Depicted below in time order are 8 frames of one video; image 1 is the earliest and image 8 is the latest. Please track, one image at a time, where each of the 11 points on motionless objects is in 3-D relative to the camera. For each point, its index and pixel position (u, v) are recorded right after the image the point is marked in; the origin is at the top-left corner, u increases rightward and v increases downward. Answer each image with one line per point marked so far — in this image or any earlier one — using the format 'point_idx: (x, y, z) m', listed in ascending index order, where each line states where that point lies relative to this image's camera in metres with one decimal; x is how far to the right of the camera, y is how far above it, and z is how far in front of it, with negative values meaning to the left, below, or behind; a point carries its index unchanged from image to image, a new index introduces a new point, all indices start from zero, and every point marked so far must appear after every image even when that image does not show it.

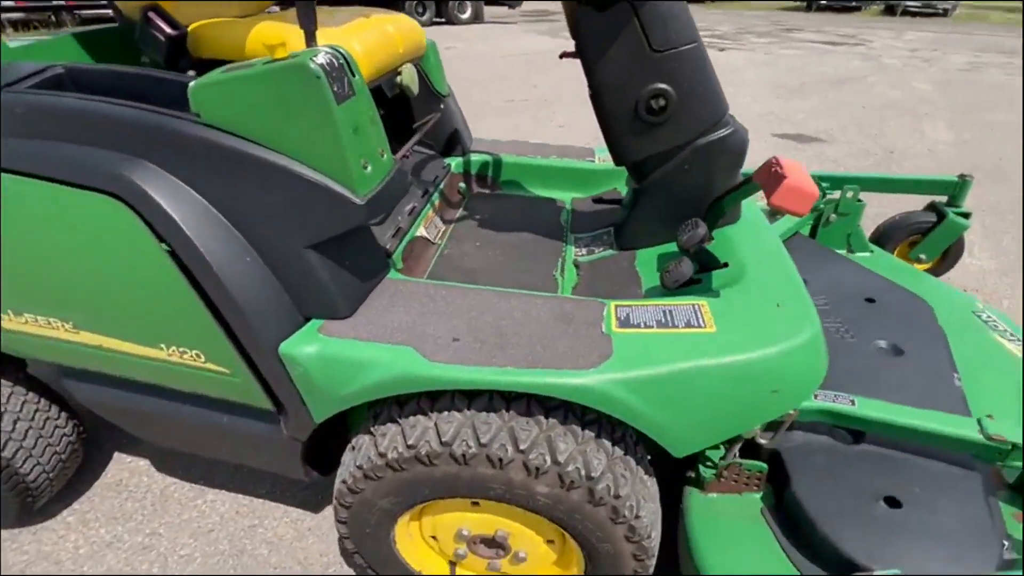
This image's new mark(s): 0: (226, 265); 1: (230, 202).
0: (-0.5, 0.0, +0.9) m
1: (-0.5, +0.2, +0.9) m
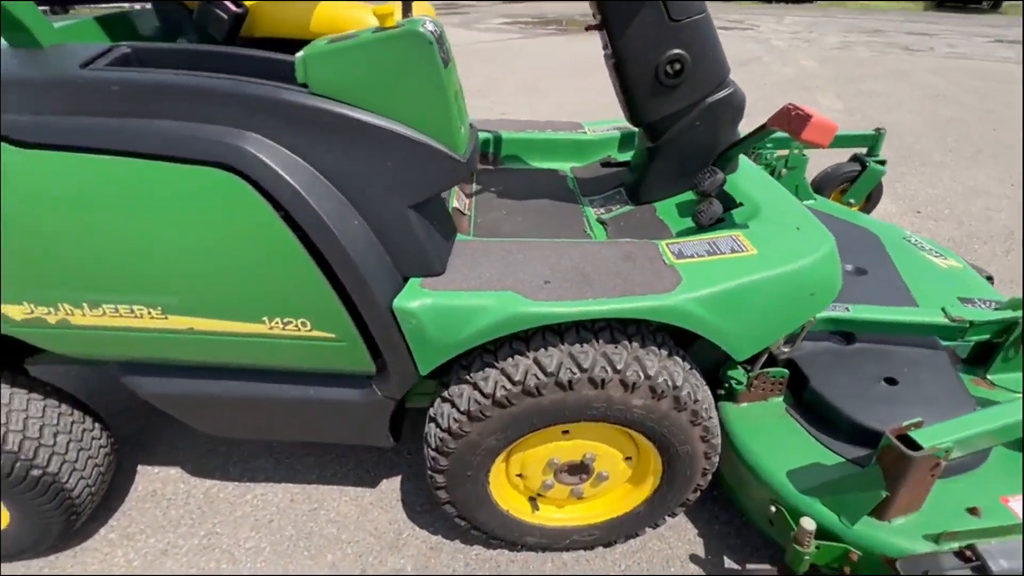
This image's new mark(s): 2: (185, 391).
0: (-0.3, +0.1, +1.0) m
1: (-0.3, +0.2, +0.9) m
2: (-0.8, -0.3, +1.2) m
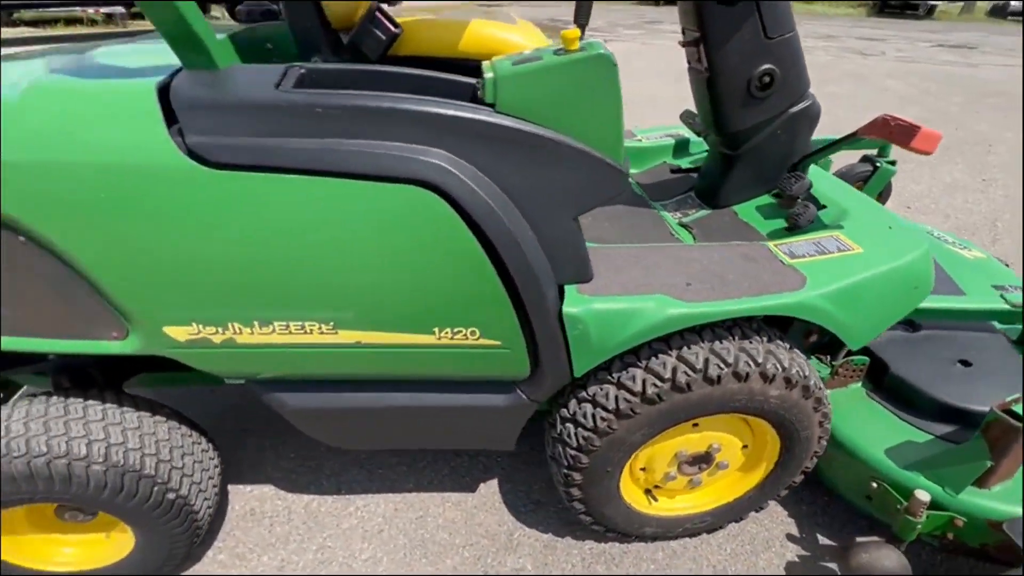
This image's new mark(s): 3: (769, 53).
0: (0.0, +0.1, +1.0) m
1: (0.0, +0.2, +1.0) m
2: (-0.5, -0.3, +1.2) m
3: (+0.8, +0.7, +1.4) m
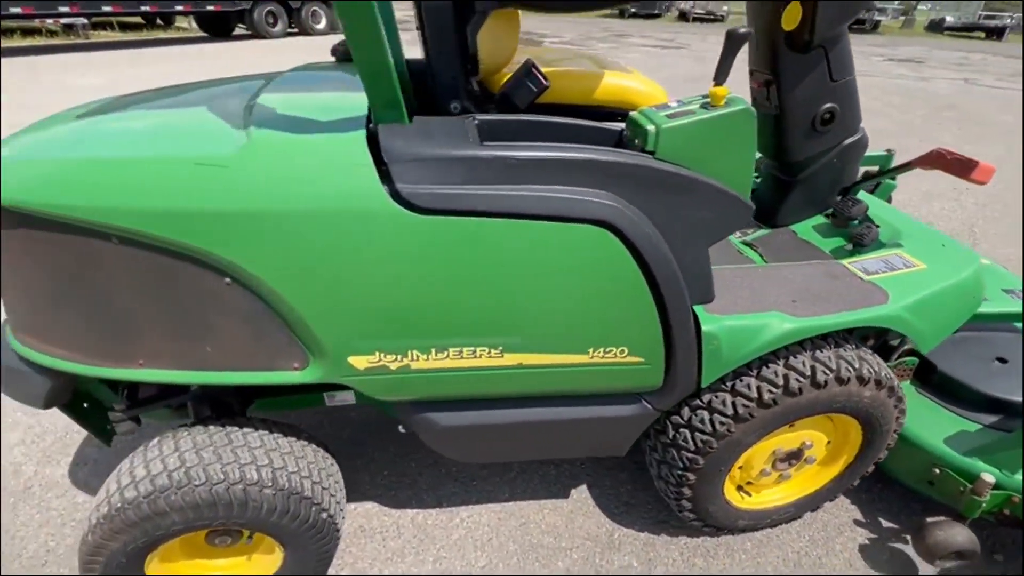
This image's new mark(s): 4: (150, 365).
0: (+0.4, 0.0, +1.1) m
1: (+0.4, +0.2, +1.1) m
2: (-0.1, -0.4, +1.3) m
3: (+1.1, +0.7, +1.6) m
4: (-0.8, -0.2, +1.1) m
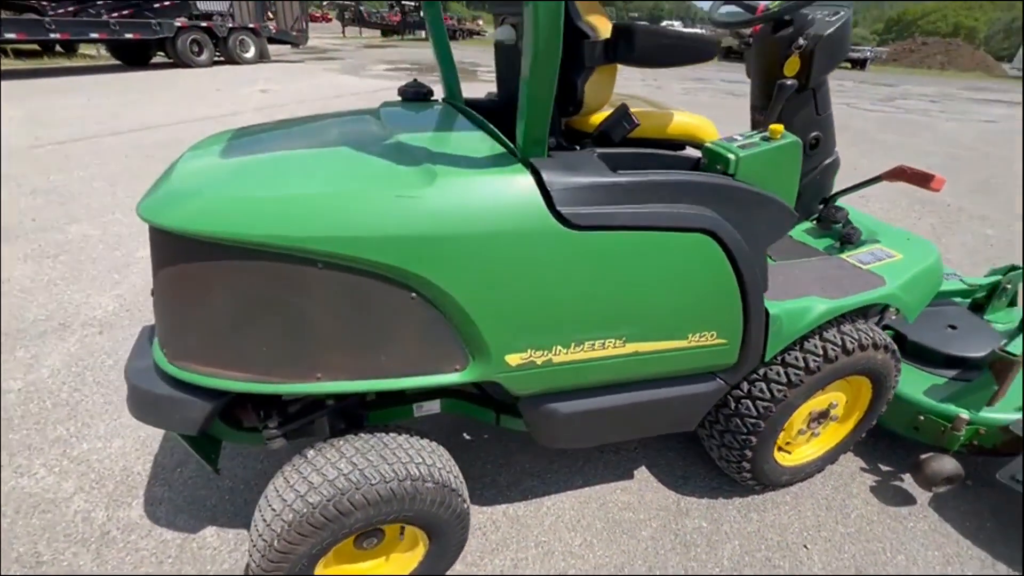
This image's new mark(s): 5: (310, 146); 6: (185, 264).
0: (+0.7, +0.1, +1.4) m
1: (+0.7, +0.2, +1.4) m
2: (+0.2, -0.4, +1.5) m
3: (+1.3, +0.7, +2.0) m
4: (-0.5, -0.2, +1.2) m
5: (-0.6, +0.4, +1.4) m
6: (-0.8, +0.1, +1.2) m
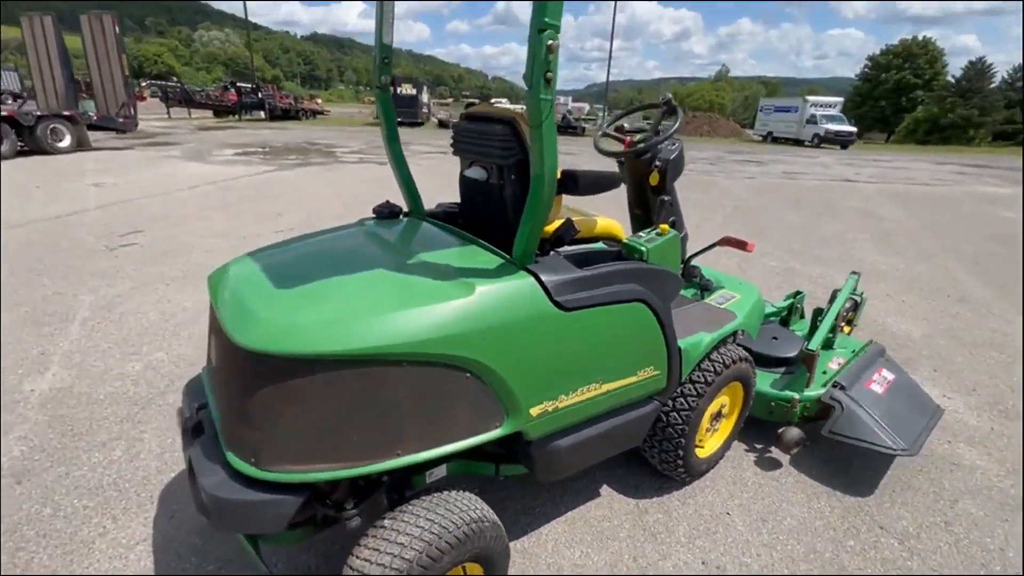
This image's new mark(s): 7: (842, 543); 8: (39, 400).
0: (+0.7, -0.1, +2.1) m
1: (+0.7, 0.0, +2.1) m
2: (+0.3, -0.7, +2.0) m
3: (+1.0, +0.5, +2.9) m
4: (-0.3, -0.5, +1.6) m
5: (-0.6, +0.1, +1.8) m
6: (-0.7, -0.3, +1.5) m
7: (+1.6, -1.2, +2.3) m
8: (-3.1, -0.7, +3.0) m
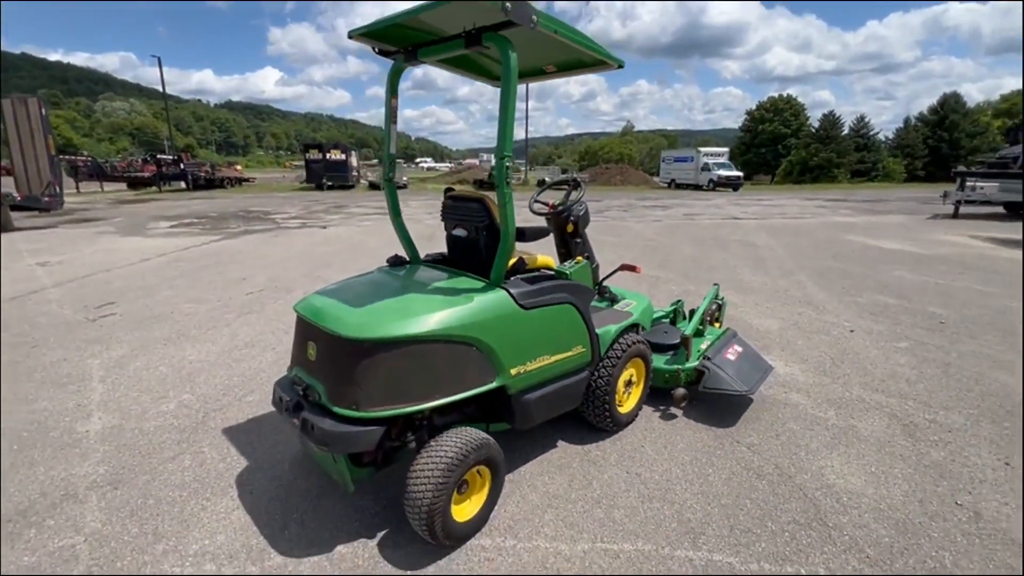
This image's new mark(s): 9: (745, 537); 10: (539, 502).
0: (+0.5, -0.2, +3.3) m
1: (+0.5, -0.1, +3.4) m
2: (+0.2, -0.7, +3.1) m
3: (+0.7, +0.3, +4.3) m
4: (-0.4, -0.6, +2.6) m
5: (-0.8, -0.1, +2.9) m
6: (-0.8, -0.4, +2.5) m
7: (+1.5, -1.2, +3.5) m
8: (-3.2, -1.2, +3.6) m
9: (+1.4, -1.5, +2.7) m
10: (+0.2, -1.4, +3.0) m
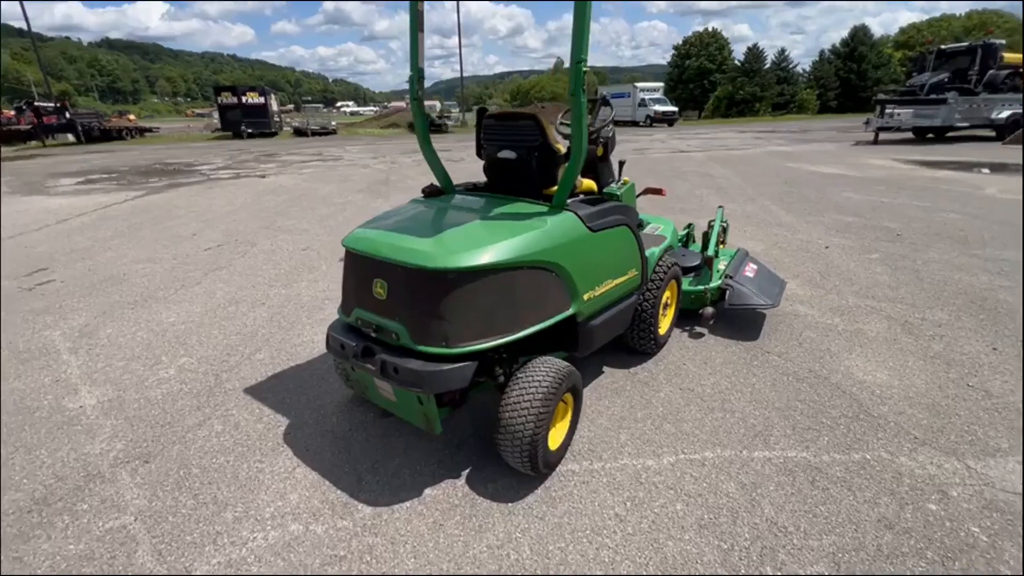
0: (+0.9, +0.4, +3.3) m
1: (+0.8, +0.5, +3.3) m
2: (+0.6, -0.2, +3.1) m
3: (+0.9, +1.0, +4.1) m
4: (+0.1, -0.2, +2.5) m
5: (-0.3, +0.3, +2.6) m
6: (-0.3, 0.0, +2.3) m
7: (+1.9, -0.6, +3.7) m
8: (-2.8, -0.8, +3.2) m
9: (+1.9, -0.9, +2.9) m
10: (+0.6, -0.9, +3.0) m
